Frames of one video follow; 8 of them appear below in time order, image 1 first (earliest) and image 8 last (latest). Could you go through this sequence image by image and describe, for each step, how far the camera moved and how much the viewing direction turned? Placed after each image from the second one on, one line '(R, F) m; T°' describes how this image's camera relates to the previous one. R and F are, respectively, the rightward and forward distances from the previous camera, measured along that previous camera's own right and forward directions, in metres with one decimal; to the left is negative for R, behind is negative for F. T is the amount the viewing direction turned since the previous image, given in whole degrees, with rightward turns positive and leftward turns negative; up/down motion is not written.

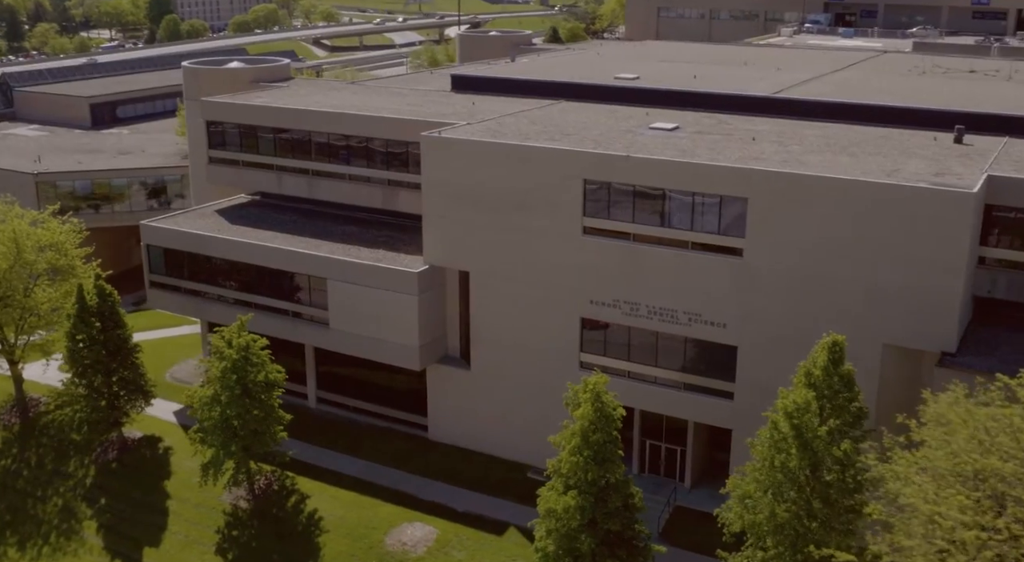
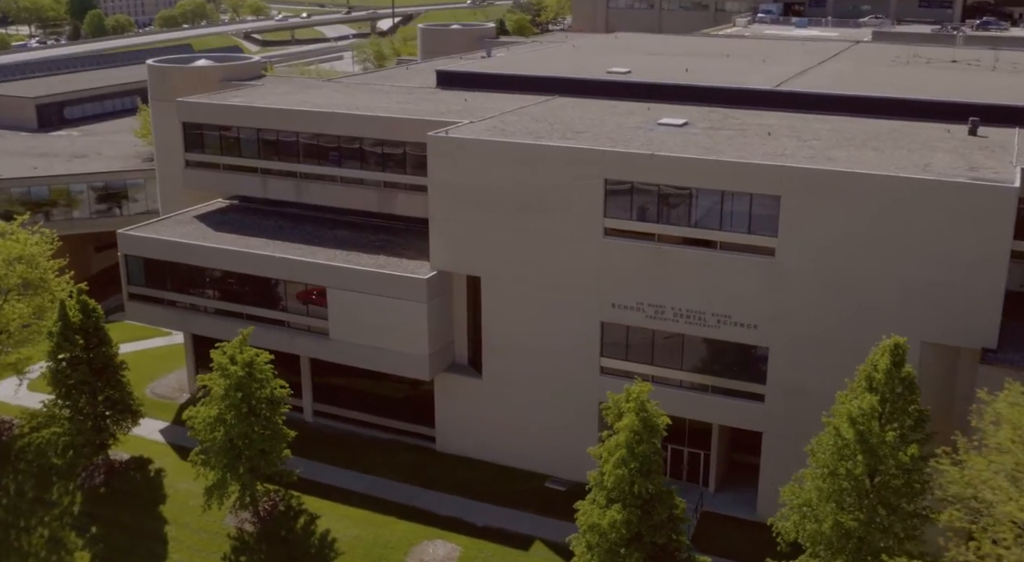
(-2.5, +1.2) m; +4°
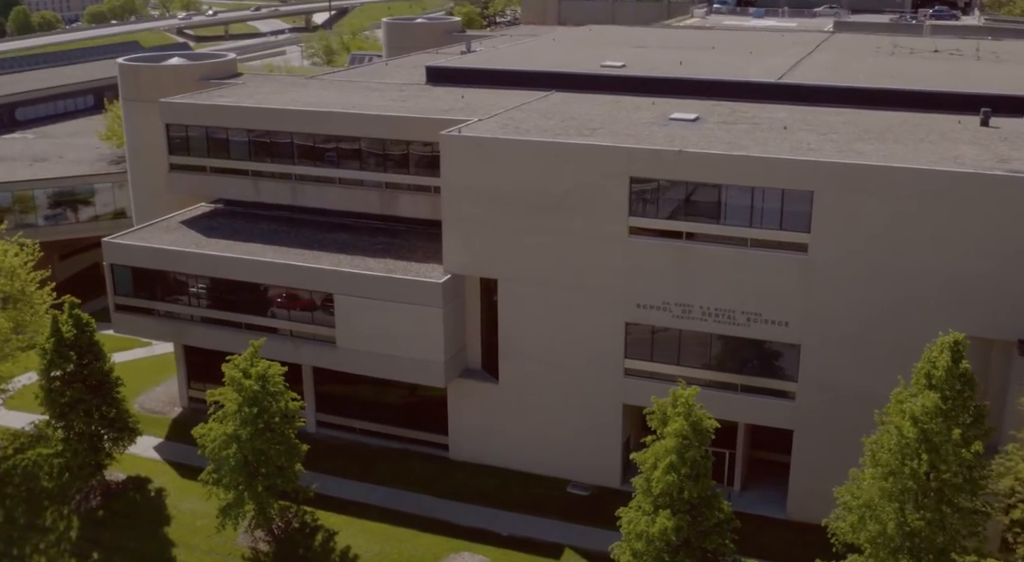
(-2.4, +0.9) m; +3°
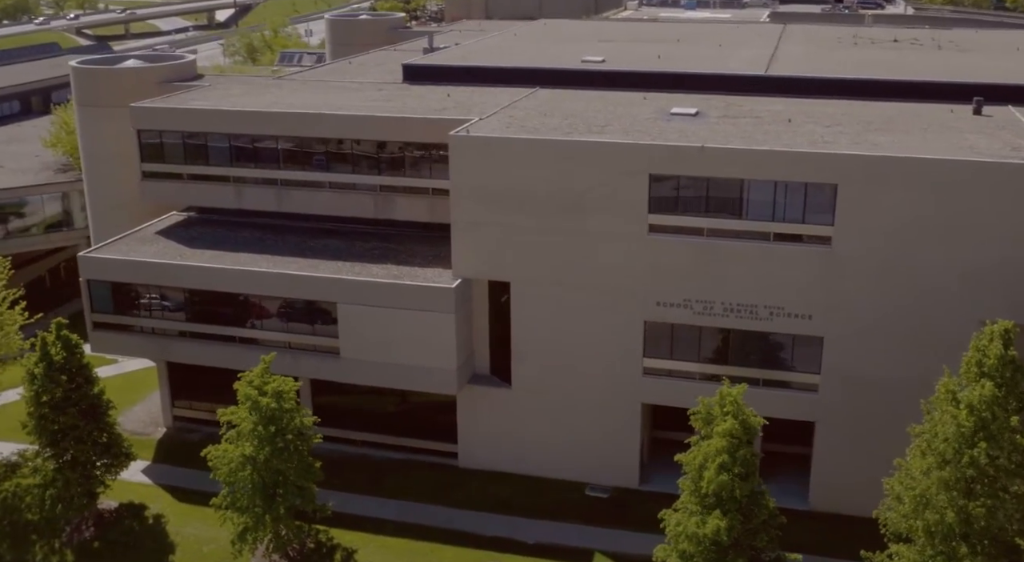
(-3.0, +0.8) m; +5°
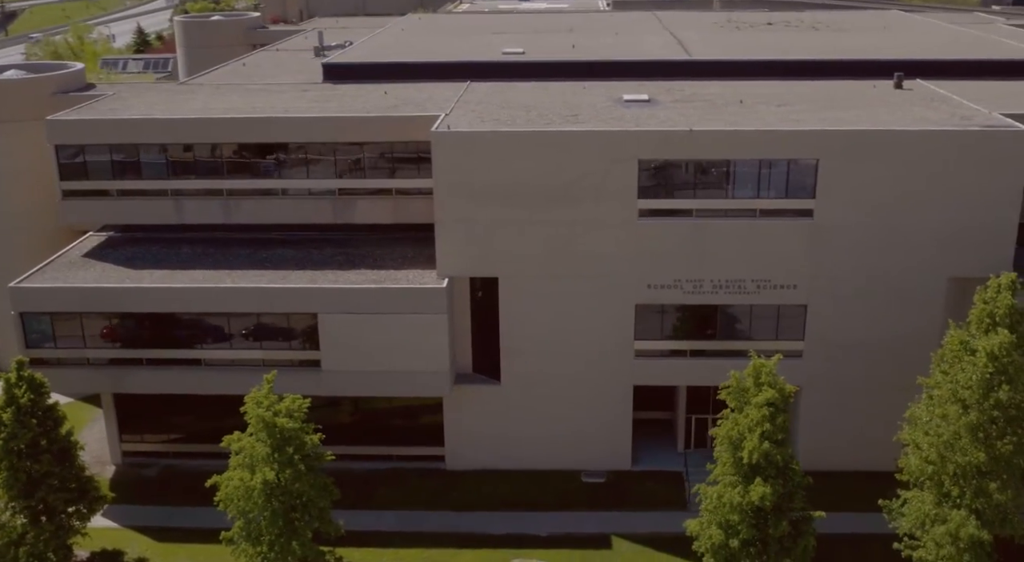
(-5.4, +0.8) m; +11°
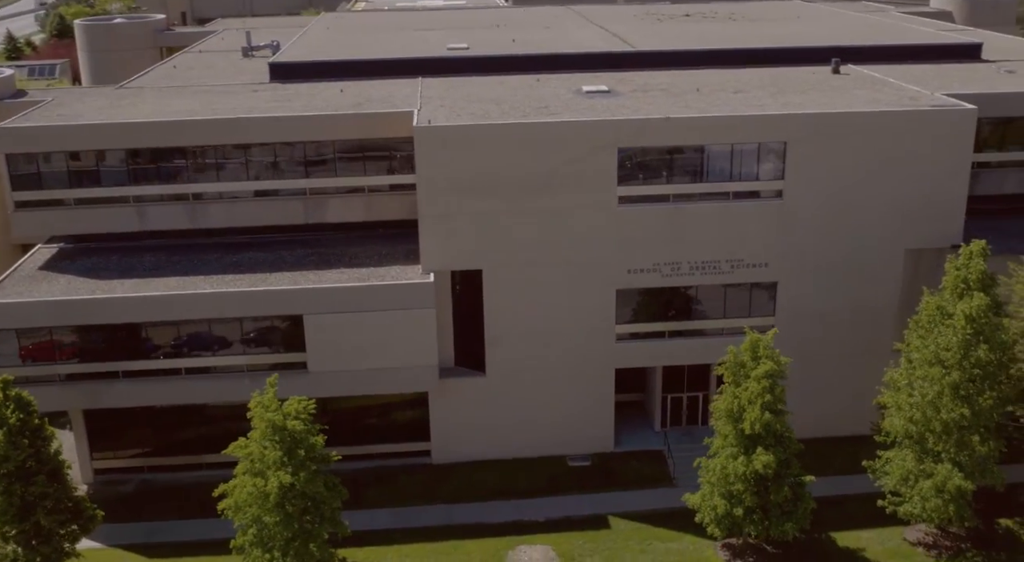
(-3.0, -0.2) m; +7°
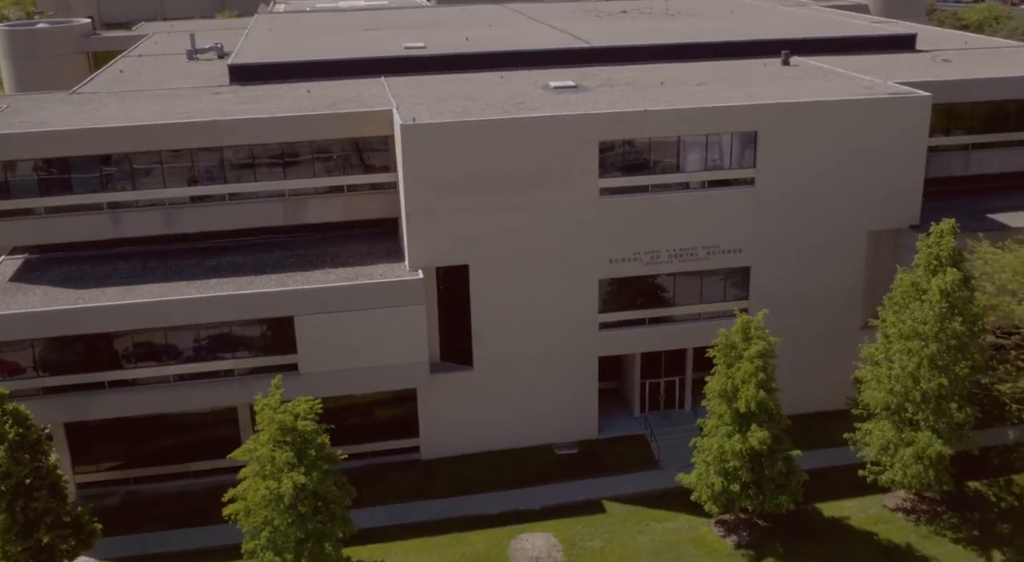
(-2.3, -0.3) m; +5°
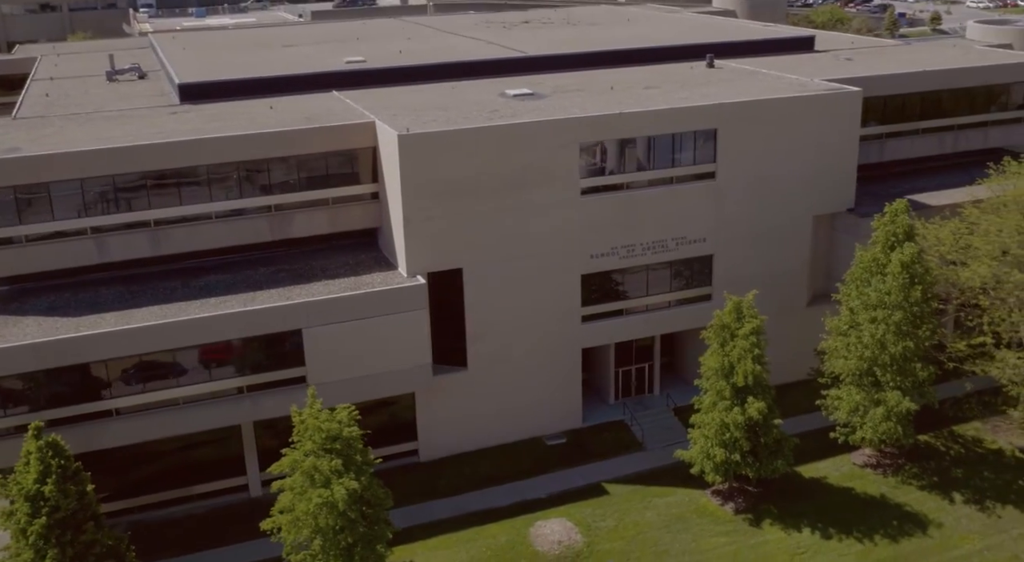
(-4.5, -1.0) m; +9°
